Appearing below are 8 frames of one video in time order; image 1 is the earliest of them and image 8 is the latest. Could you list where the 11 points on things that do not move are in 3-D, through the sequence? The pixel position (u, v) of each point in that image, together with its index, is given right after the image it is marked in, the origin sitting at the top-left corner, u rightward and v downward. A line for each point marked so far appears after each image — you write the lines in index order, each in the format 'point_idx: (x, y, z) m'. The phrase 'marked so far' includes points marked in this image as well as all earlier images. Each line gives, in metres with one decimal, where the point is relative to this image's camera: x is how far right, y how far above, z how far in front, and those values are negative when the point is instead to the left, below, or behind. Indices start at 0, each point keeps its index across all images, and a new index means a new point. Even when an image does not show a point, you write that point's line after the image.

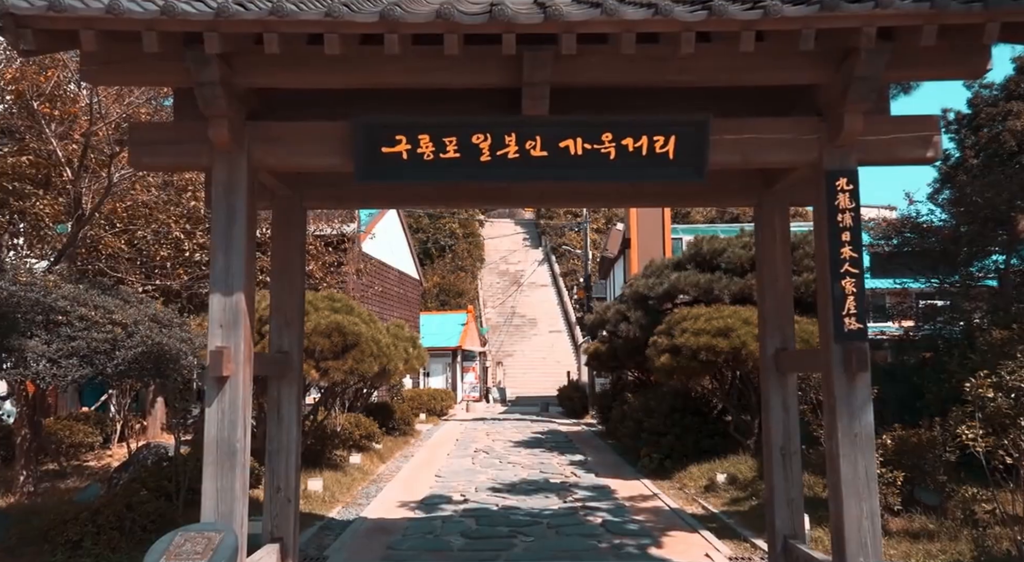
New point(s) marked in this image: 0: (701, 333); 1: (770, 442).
0: (+2.4, -0.7, +9.7) m
1: (+1.7, -1.1, +5.1) m
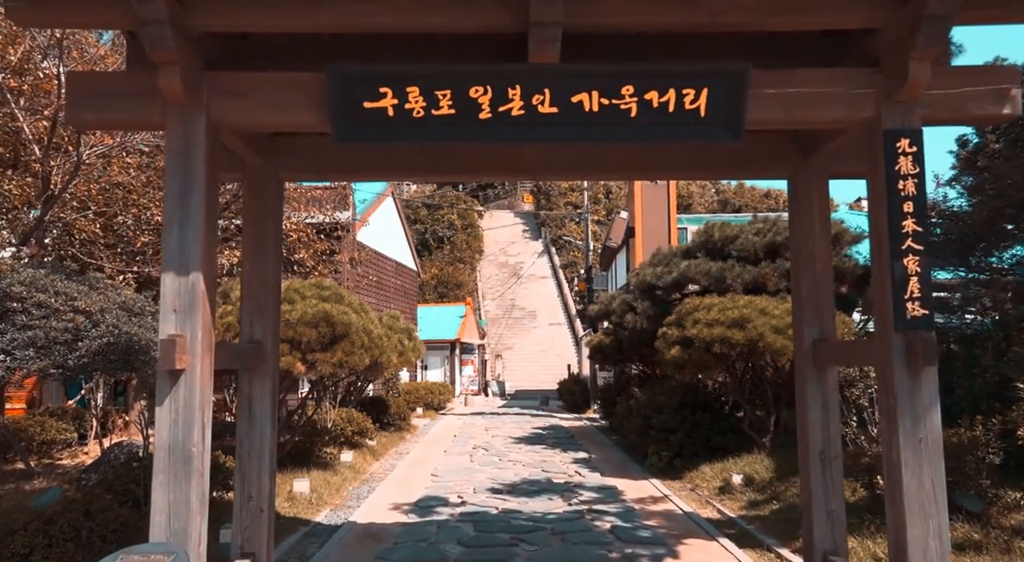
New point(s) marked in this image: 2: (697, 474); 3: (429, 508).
0: (+2.4, -0.5, +9.1) m
1: (+1.8, -1.0, +4.5) m
2: (+2.2, -2.3, +9.3) m
3: (-0.9, -2.4, +7.9) m
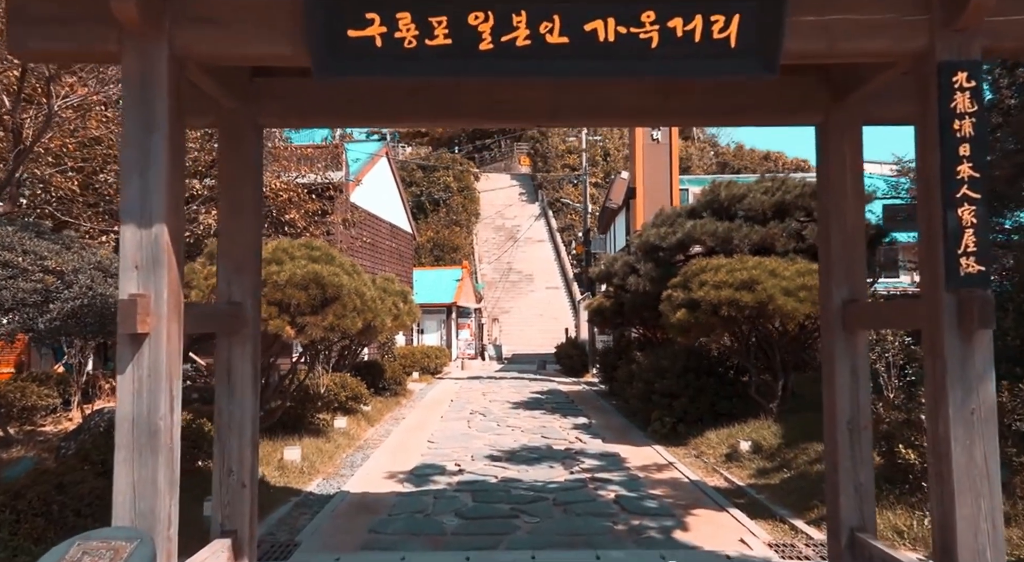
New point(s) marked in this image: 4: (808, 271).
0: (+2.4, -0.1, +8.7) m
1: (+1.8, -0.7, +4.2) m
2: (+2.2, -1.9, +9.0) m
3: (-0.9, -2.0, +7.6) m
4: (+3.4, +0.1, +8.8) m
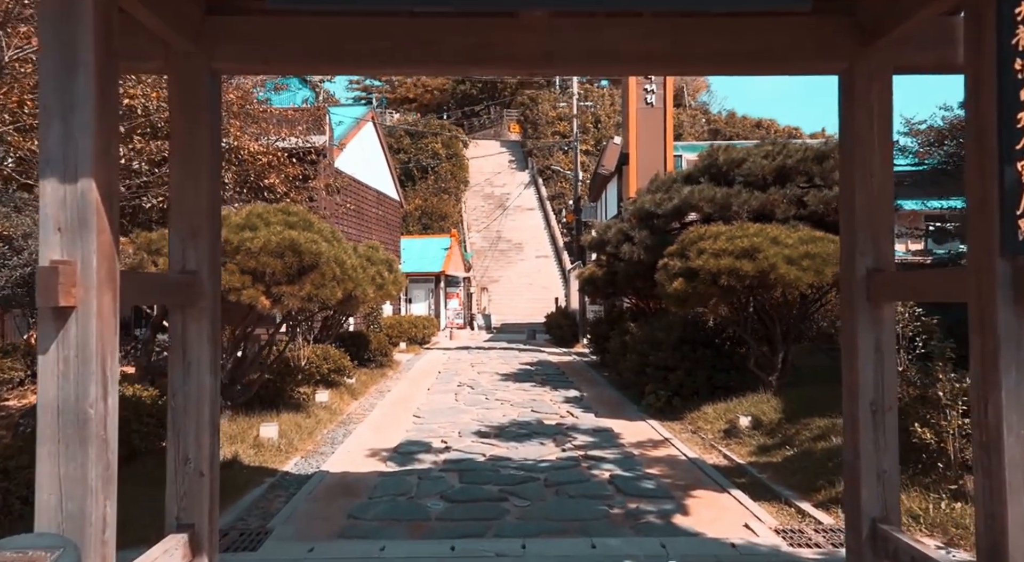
0: (+2.3, +0.3, +8.3) m
1: (+1.7, -0.6, +3.8) m
2: (+2.1, -1.5, +8.6) m
3: (-1.0, -1.7, +7.2) m
4: (+3.3, +0.5, +8.4) m
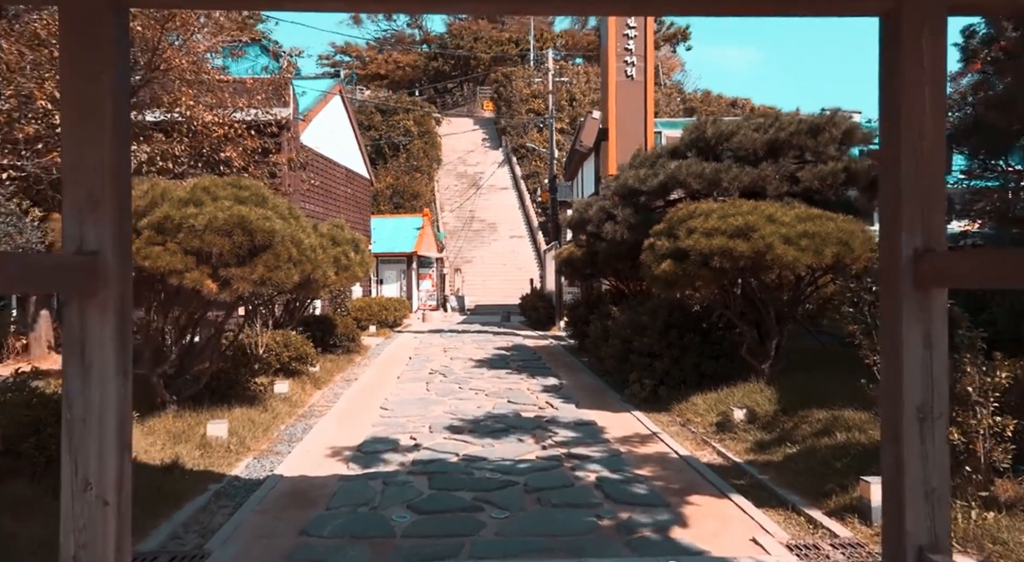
0: (+2.0, +0.5, +7.7) m
1: (+1.6, -0.5, +3.2) m
2: (+1.9, -1.3, +8.1) m
3: (-1.2, -1.5, +6.6) m
4: (+3.0, +0.7, +7.8) m
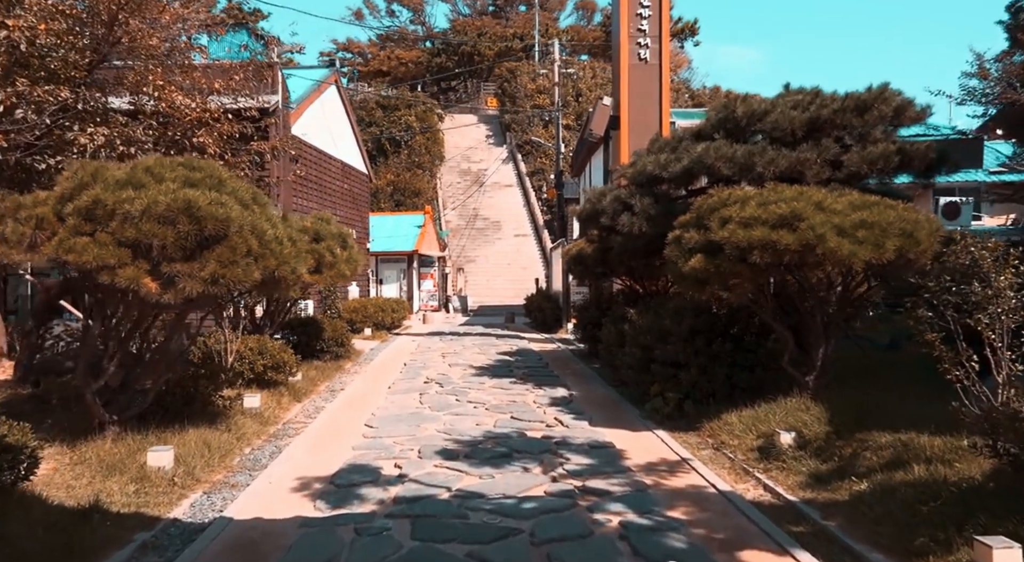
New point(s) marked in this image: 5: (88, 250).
0: (+2.1, +0.5, +6.5) m
1: (+1.6, -0.5, +2.1) m
2: (+1.9, -1.3, +6.9) m
3: (-1.2, -1.5, +5.4) m
4: (+3.1, +0.7, +6.6) m
5: (-2.9, +0.2, +5.1) m
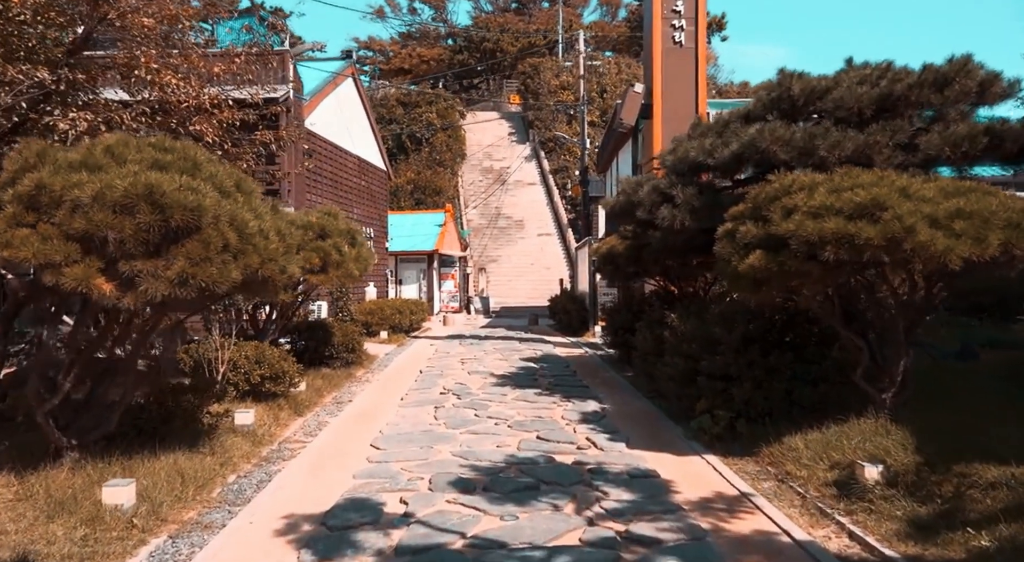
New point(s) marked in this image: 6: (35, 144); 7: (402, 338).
0: (+2.3, +0.5, +5.5) m
1: (+1.7, -0.5, +1.0) m
2: (+2.1, -1.3, +5.9) m
3: (-1.0, -1.5, +4.5) m
4: (+3.3, +0.7, +5.6) m
5: (-2.7, +0.2, +4.3) m
6: (-3.0, +0.9, +4.8) m
7: (-2.4, -1.3, +16.9) m
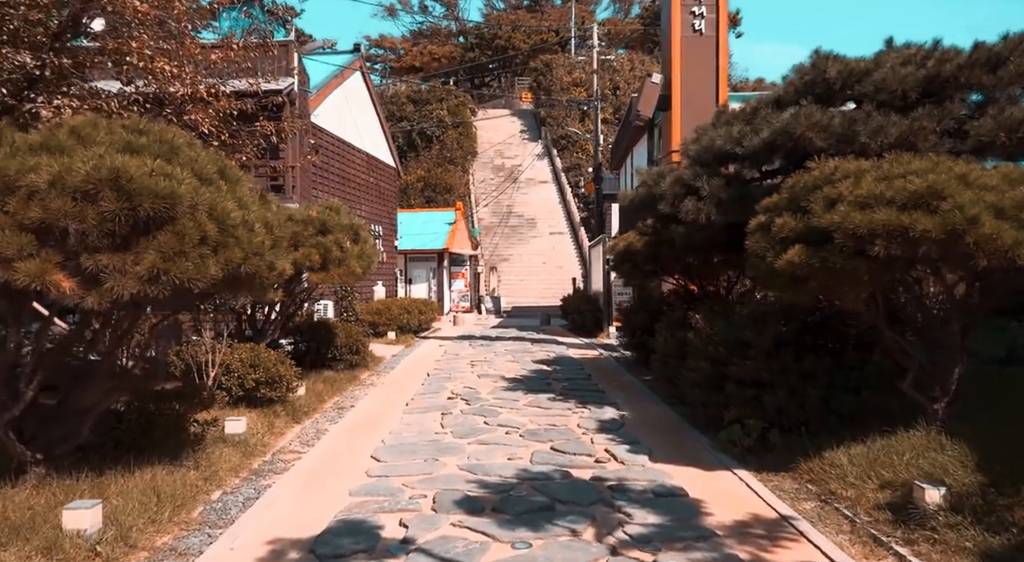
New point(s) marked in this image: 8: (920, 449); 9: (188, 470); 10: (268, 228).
0: (+2.3, +0.5, +4.9) m
1: (+1.7, -0.5, +0.5) m
2: (+2.2, -1.3, +5.3) m
3: (-0.9, -1.5, +4.0) m
4: (+3.3, +0.7, +5.0) m
5: (-2.6, +0.2, +3.8) m
6: (-2.9, +0.9, +4.3) m
7: (-2.2, -1.2, +16.4) m
8: (+2.7, -1.1, +5.1) m
9: (-2.2, -1.3, +5.2) m
10: (-1.6, +0.4, +5.0) m
